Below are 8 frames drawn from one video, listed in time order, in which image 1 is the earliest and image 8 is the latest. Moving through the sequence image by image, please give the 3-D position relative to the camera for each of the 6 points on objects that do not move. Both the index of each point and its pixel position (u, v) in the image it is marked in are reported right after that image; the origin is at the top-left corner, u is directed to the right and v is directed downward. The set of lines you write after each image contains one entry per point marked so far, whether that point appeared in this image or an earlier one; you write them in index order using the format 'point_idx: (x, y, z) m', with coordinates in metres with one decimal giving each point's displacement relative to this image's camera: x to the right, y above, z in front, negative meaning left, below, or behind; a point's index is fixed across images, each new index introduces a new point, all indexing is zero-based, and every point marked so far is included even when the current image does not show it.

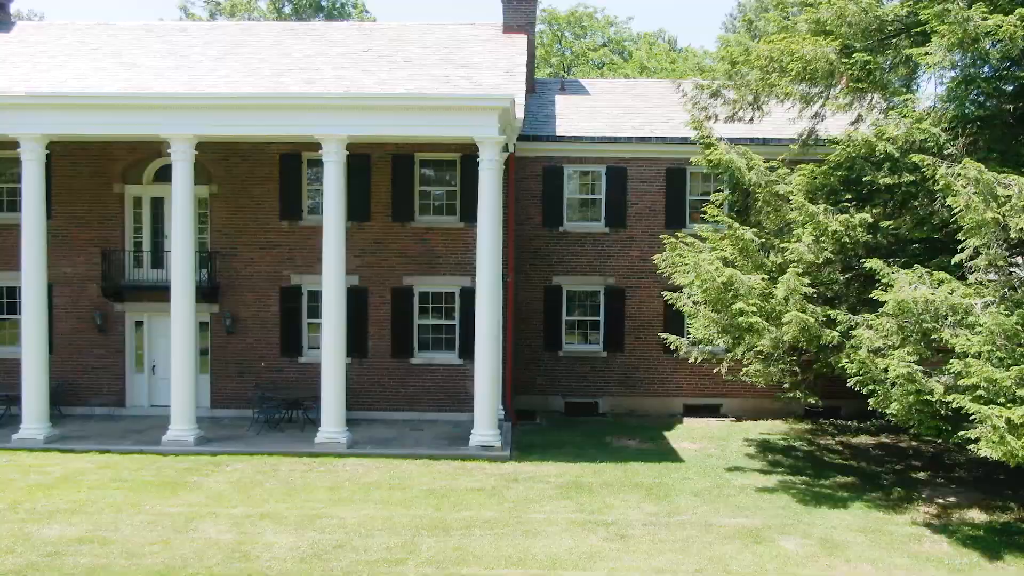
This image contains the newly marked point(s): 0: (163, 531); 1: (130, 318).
0: (-3.0, -2.1, +11.0) m
1: (-5.5, -0.4, +18.1) m
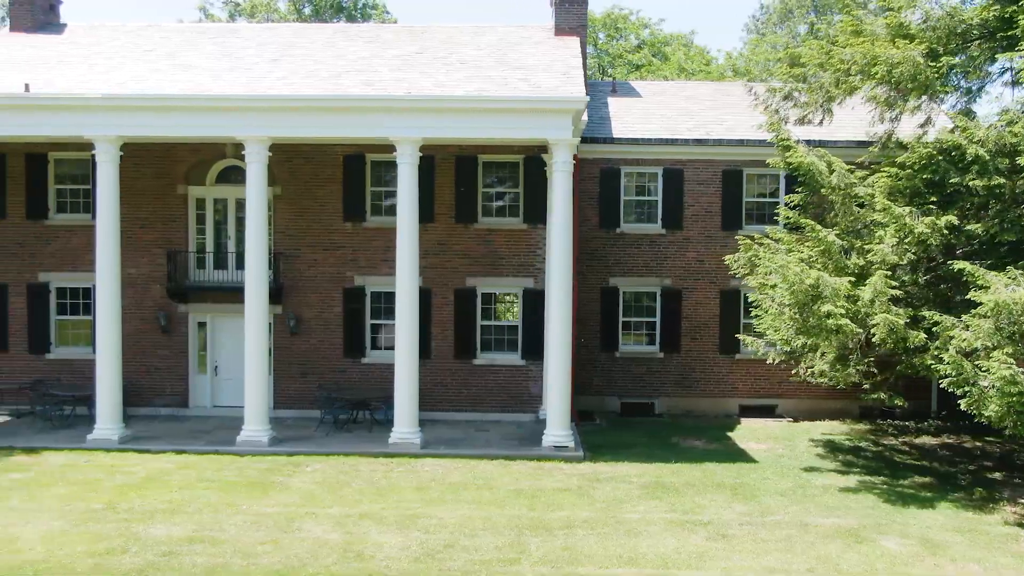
0: (-2.1, -2.1, +11.1) m
1: (-4.6, -0.4, +18.1) m
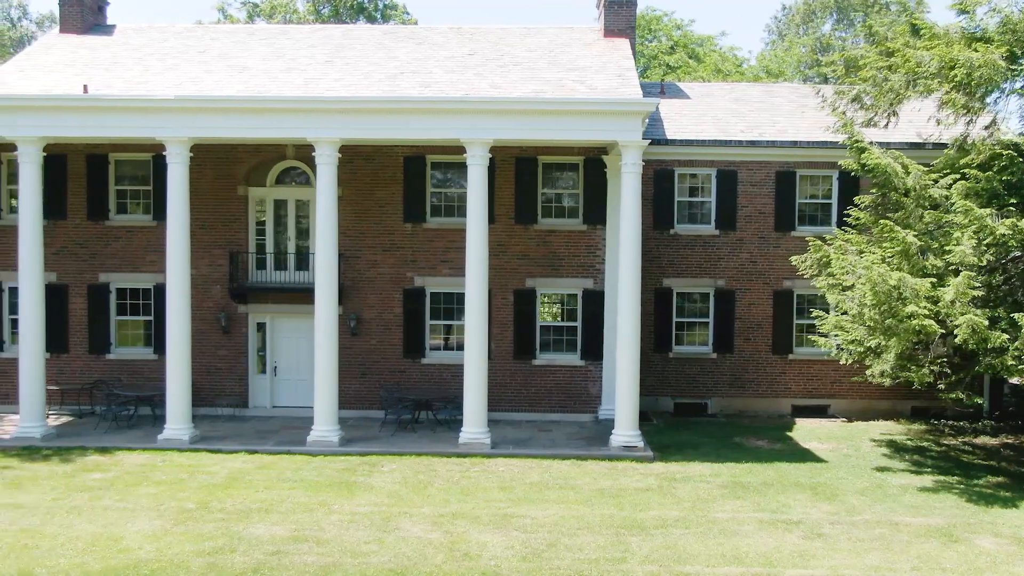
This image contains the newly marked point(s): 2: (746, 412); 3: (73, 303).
0: (-1.3, -2.2, +11.2) m
1: (-3.7, -0.4, +18.2) m
2: (+3.7, -1.9, +19.8) m
3: (-6.3, -0.2, +18.3) m
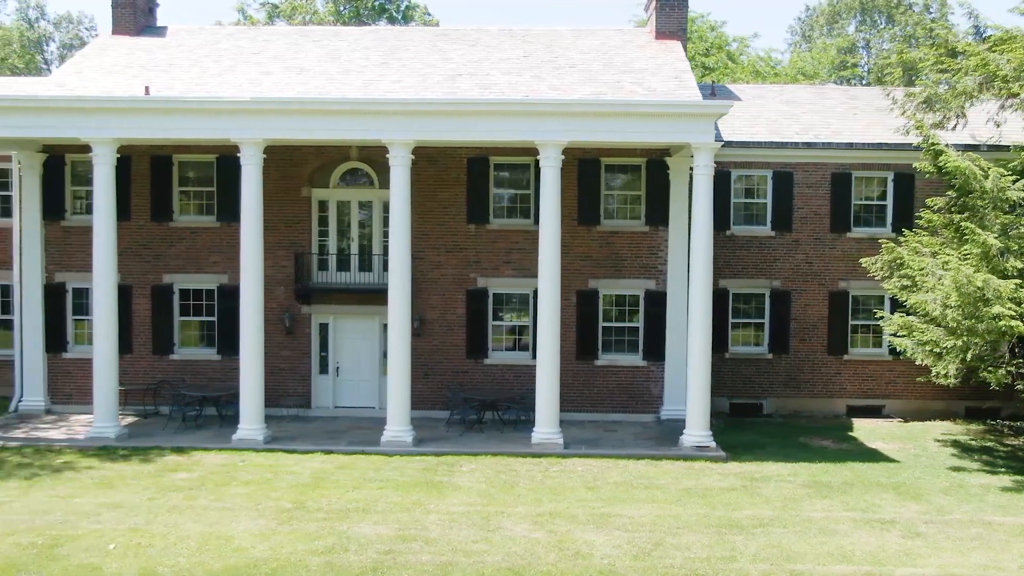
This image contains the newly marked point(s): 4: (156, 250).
0: (-0.3, -2.2, +11.3) m
1: (-2.8, -0.4, +18.3) m
2: (+4.6, -2.0, +19.9) m
3: (-5.4, -0.2, +18.3) m
4: (-5.1, +0.6, +18.3) m
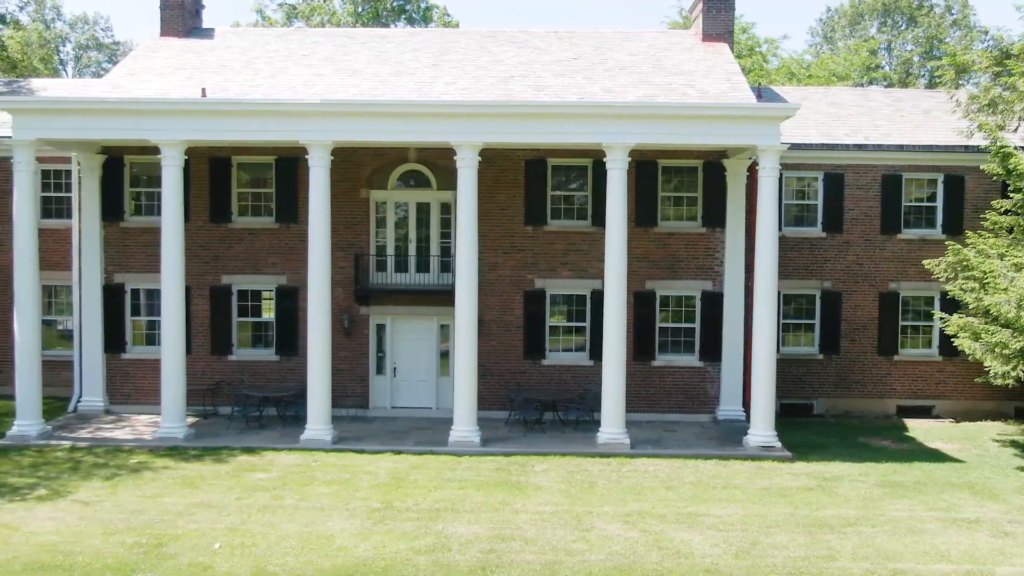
0: (+0.5, -2.2, +11.4) m
1: (-2.0, -0.5, +18.4) m
2: (+5.4, -2.0, +20.0) m
3: (-4.6, -0.2, +18.4) m
4: (-4.3, +0.5, +18.4) m
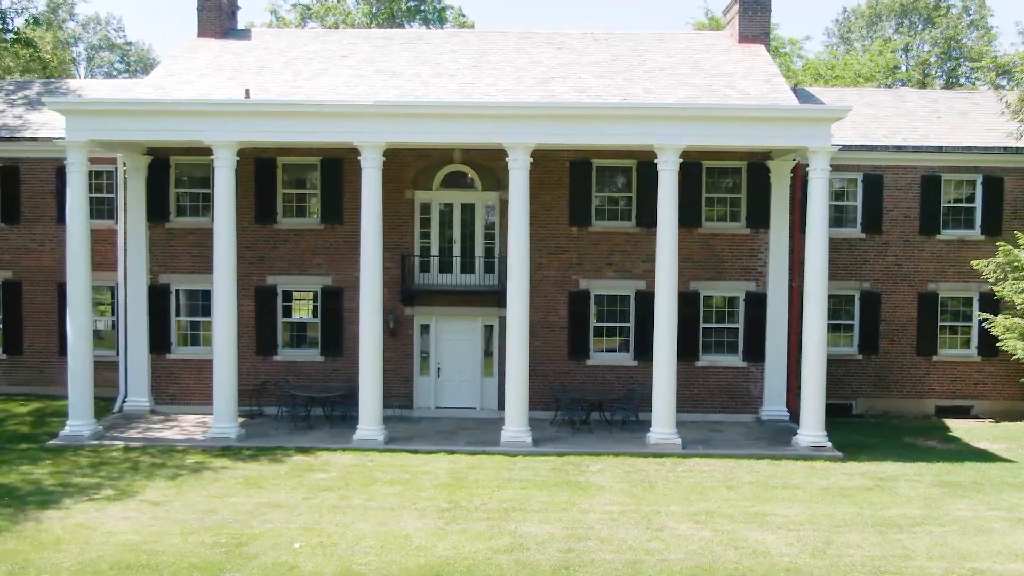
0: (+1.2, -2.2, +11.5) m
1: (-1.4, -0.5, +18.5) m
2: (+6.0, -2.0, +20.1) m
3: (-4.0, -0.3, +18.5) m
4: (-3.7, +0.5, +18.4) m
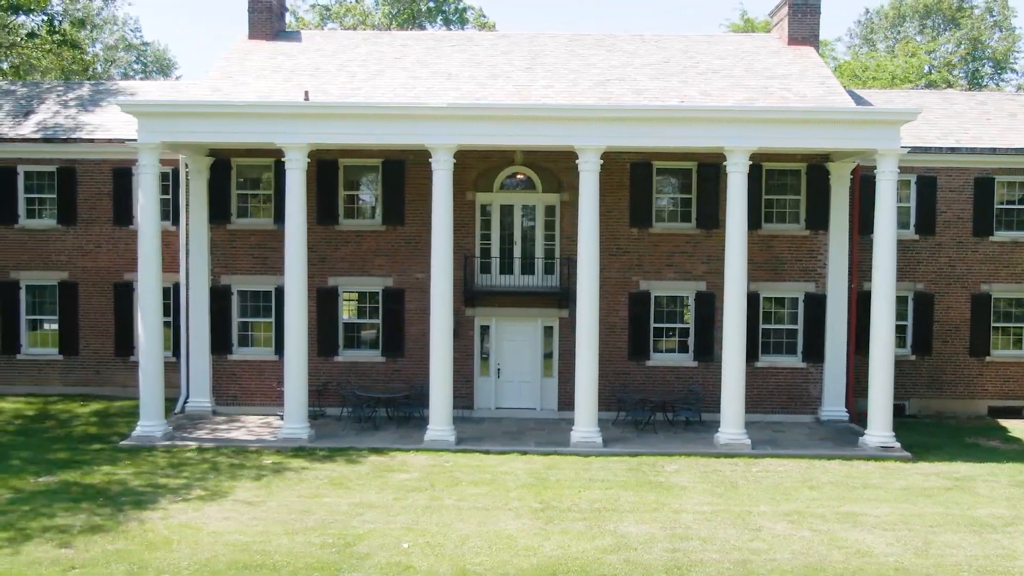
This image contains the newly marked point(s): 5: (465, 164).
0: (+2.1, -2.2, +11.5) m
1: (-0.5, -0.5, +18.6) m
2: (+6.9, -2.0, +20.2) m
3: (-3.1, -0.3, +18.6) m
4: (-2.8, +0.5, +18.5) m
5: (-0.7, +1.8, +18.3) m
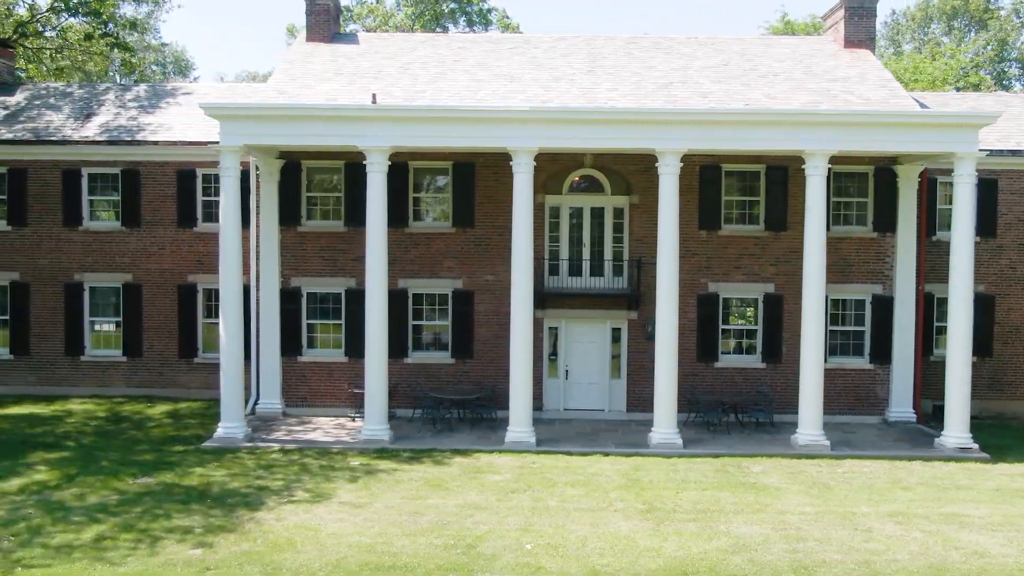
0: (+3.1, -2.2, +11.7) m
1: (+0.5, -0.5, +18.7) m
2: (+7.9, -2.0, +20.4) m
3: (-2.1, -0.3, +18.7) m
4: (-1.8, +0.5, +18.6) m
5: (+0.3, +1.8, +18.4) m
